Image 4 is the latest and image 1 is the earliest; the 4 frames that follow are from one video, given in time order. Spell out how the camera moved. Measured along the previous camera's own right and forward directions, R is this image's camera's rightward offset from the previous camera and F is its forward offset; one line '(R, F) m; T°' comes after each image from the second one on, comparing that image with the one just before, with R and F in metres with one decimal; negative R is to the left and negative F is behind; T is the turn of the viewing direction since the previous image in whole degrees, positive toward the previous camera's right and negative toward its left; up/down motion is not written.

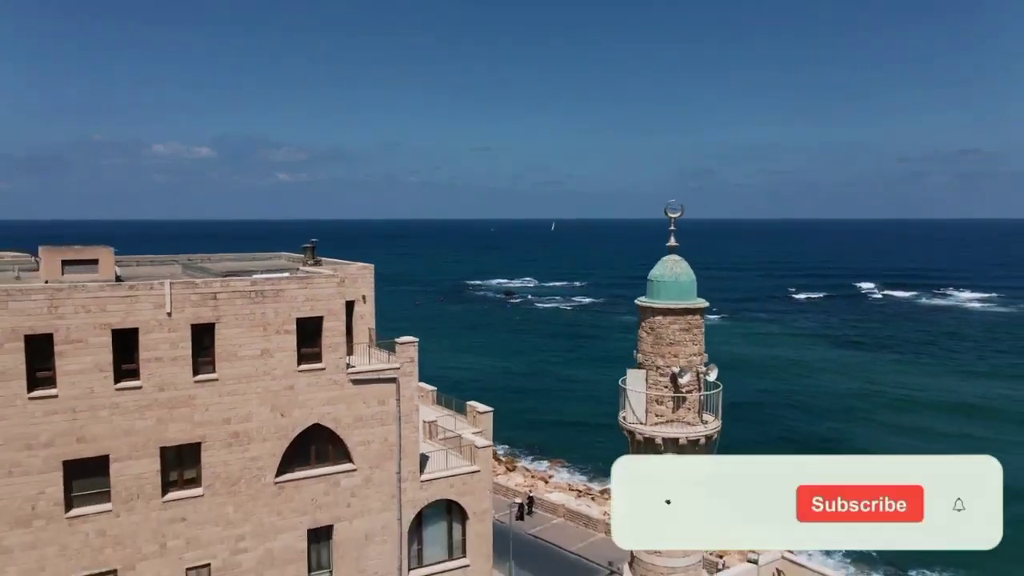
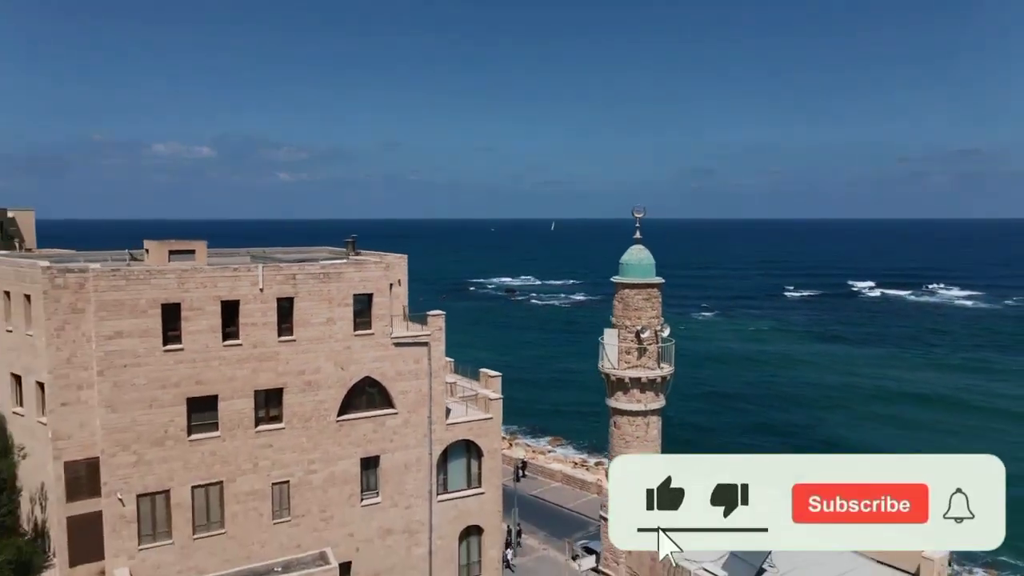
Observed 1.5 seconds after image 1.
(-0.2, -5.7) m; 0°
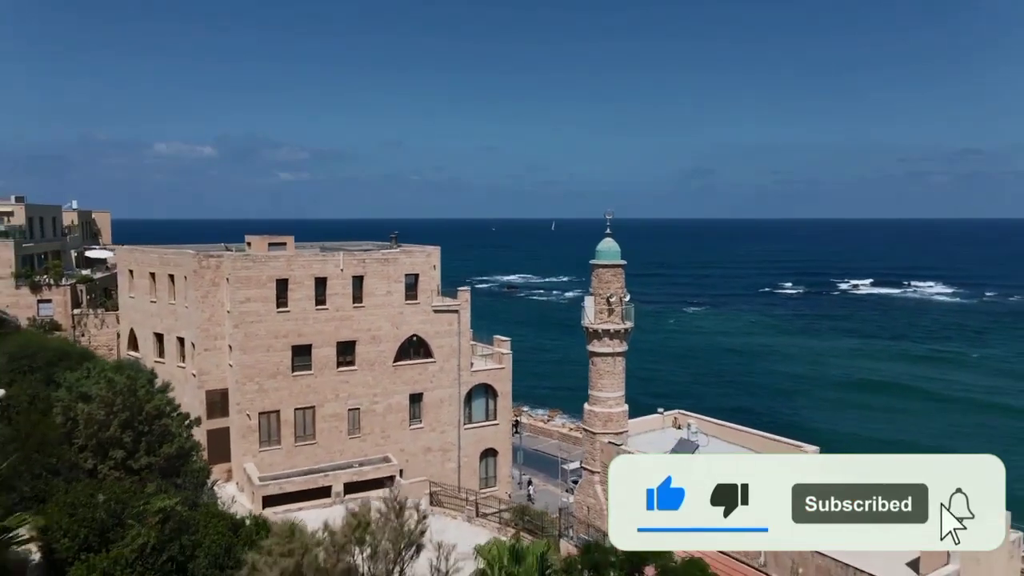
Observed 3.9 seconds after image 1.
(-0.3, -9.3) m; 0°
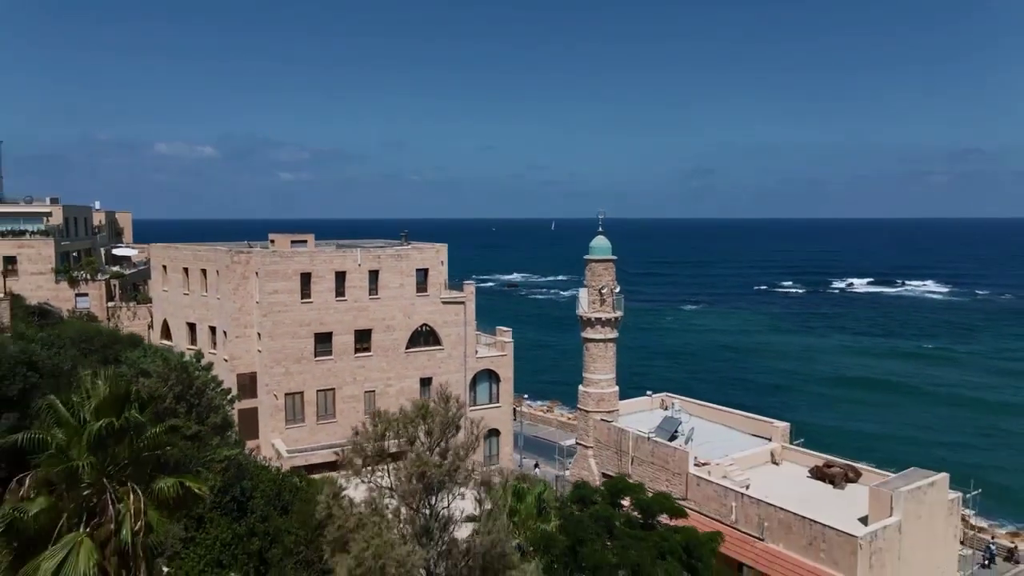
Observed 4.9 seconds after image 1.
(-0.1, -3.3) m; 0°
